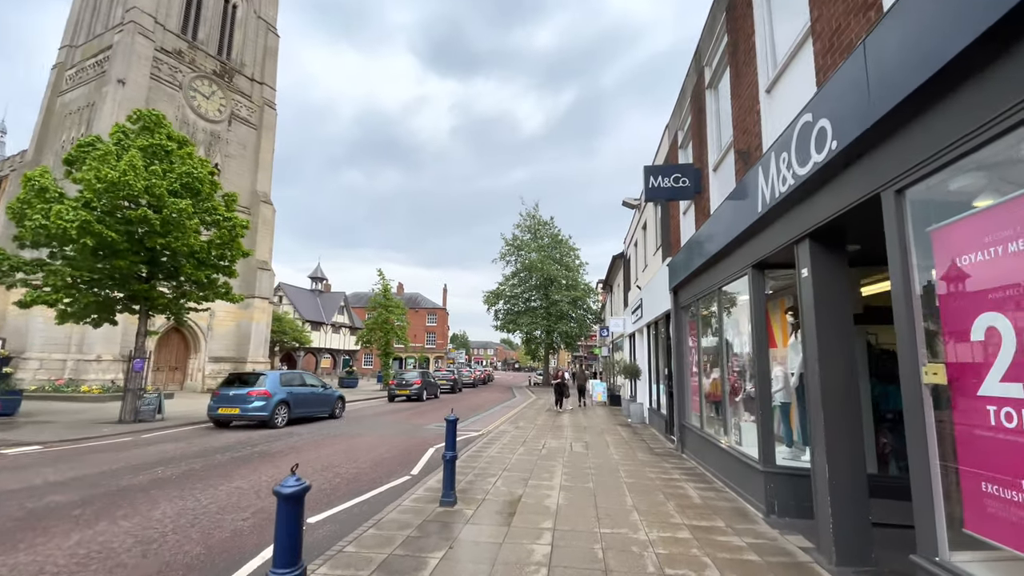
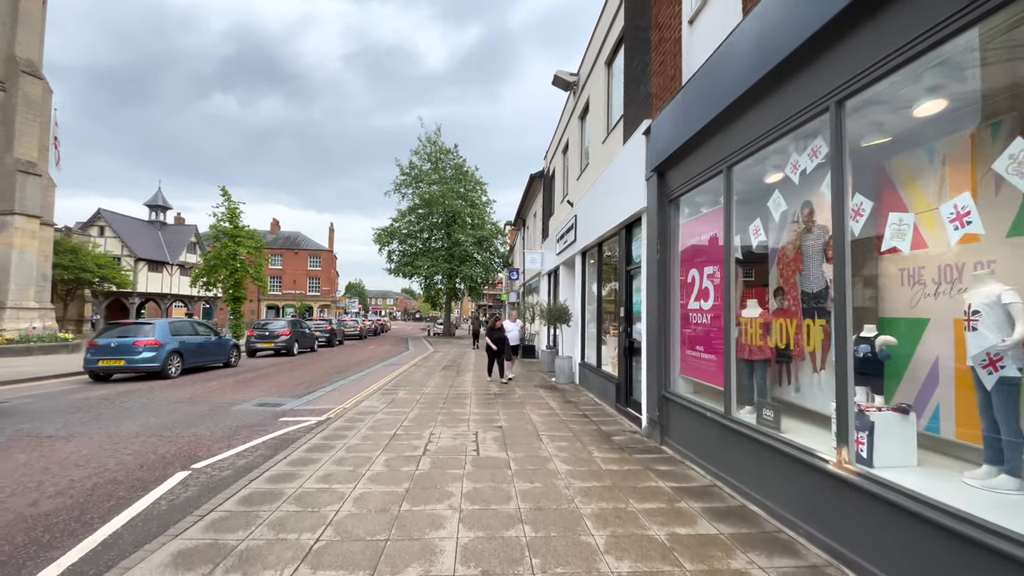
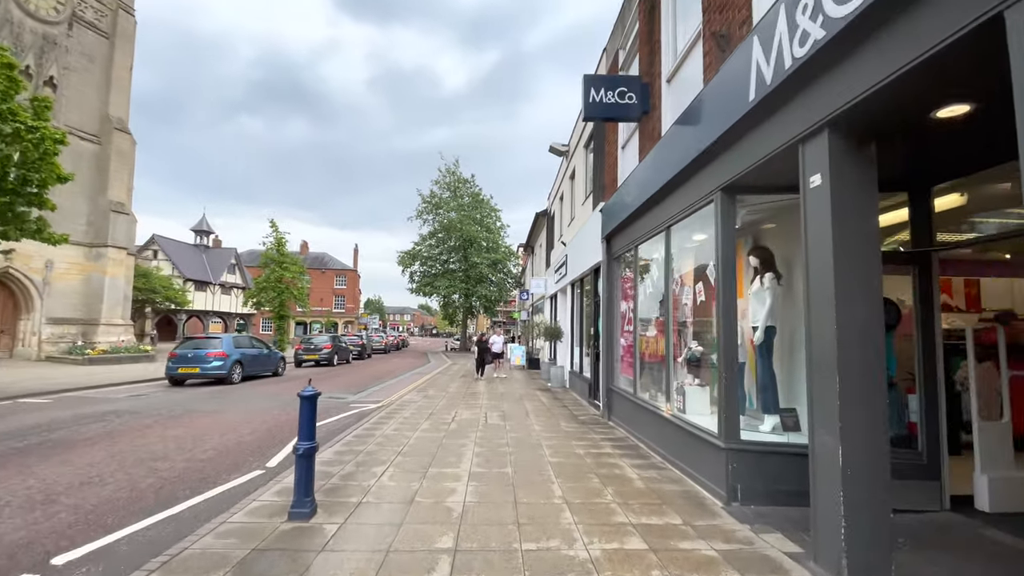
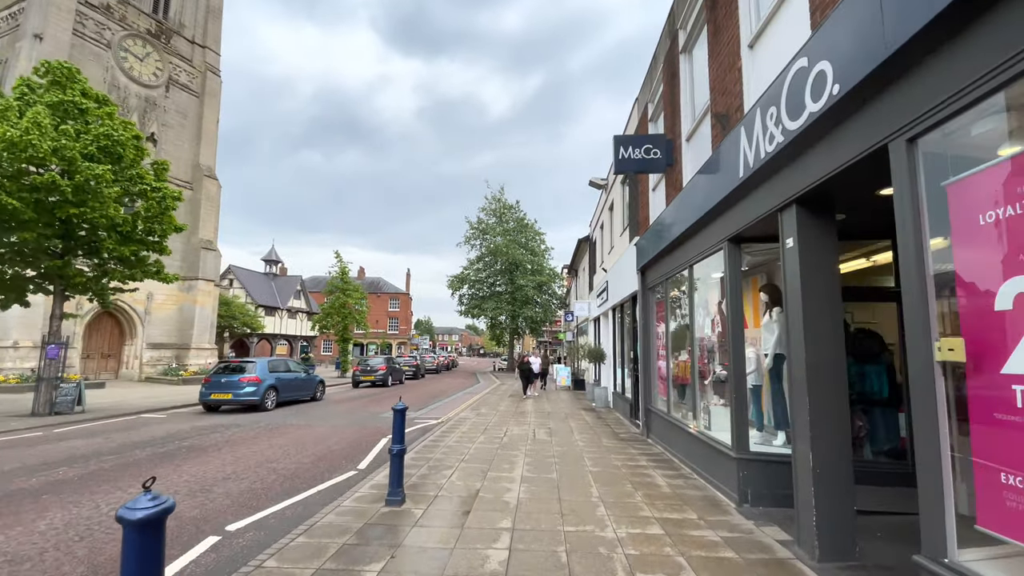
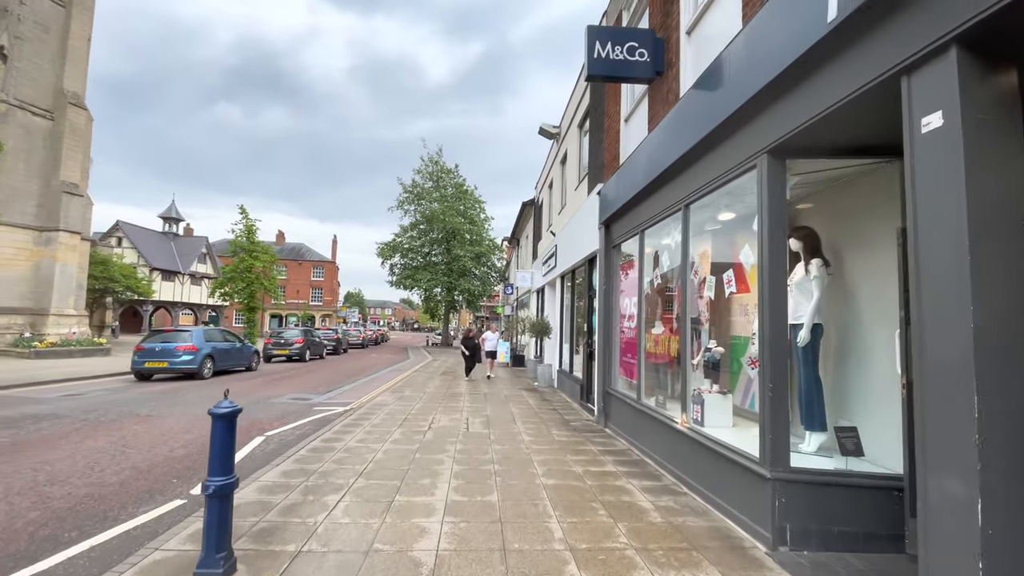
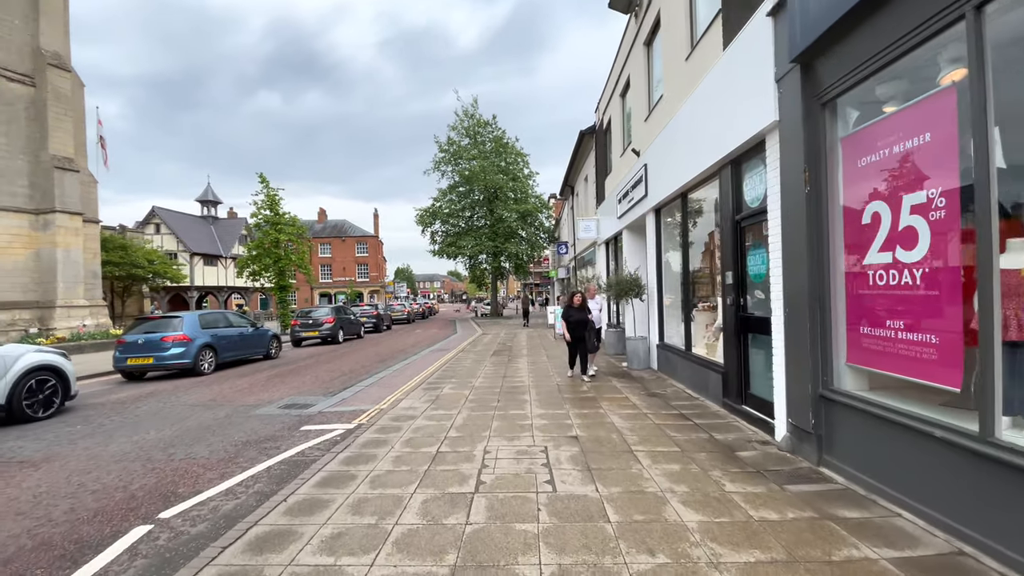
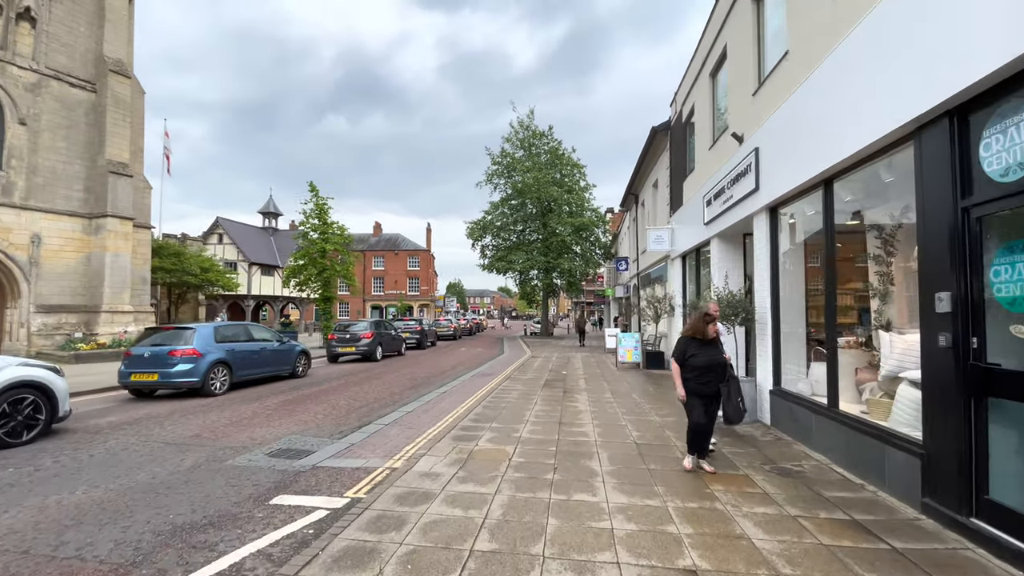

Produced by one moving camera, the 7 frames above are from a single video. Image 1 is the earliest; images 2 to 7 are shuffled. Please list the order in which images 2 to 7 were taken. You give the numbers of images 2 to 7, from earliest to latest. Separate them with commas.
4, 3, 5, 2, 6, 7
